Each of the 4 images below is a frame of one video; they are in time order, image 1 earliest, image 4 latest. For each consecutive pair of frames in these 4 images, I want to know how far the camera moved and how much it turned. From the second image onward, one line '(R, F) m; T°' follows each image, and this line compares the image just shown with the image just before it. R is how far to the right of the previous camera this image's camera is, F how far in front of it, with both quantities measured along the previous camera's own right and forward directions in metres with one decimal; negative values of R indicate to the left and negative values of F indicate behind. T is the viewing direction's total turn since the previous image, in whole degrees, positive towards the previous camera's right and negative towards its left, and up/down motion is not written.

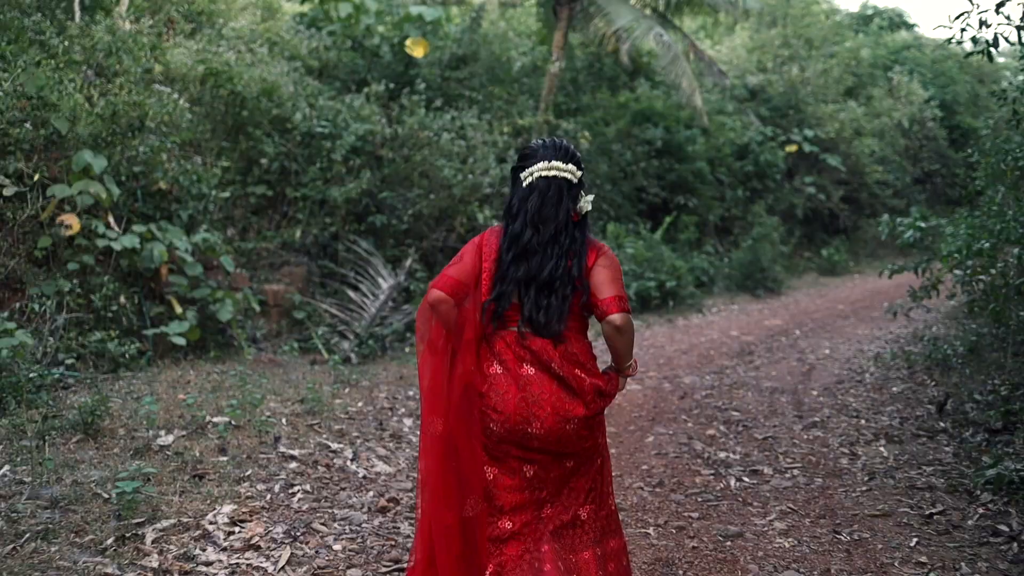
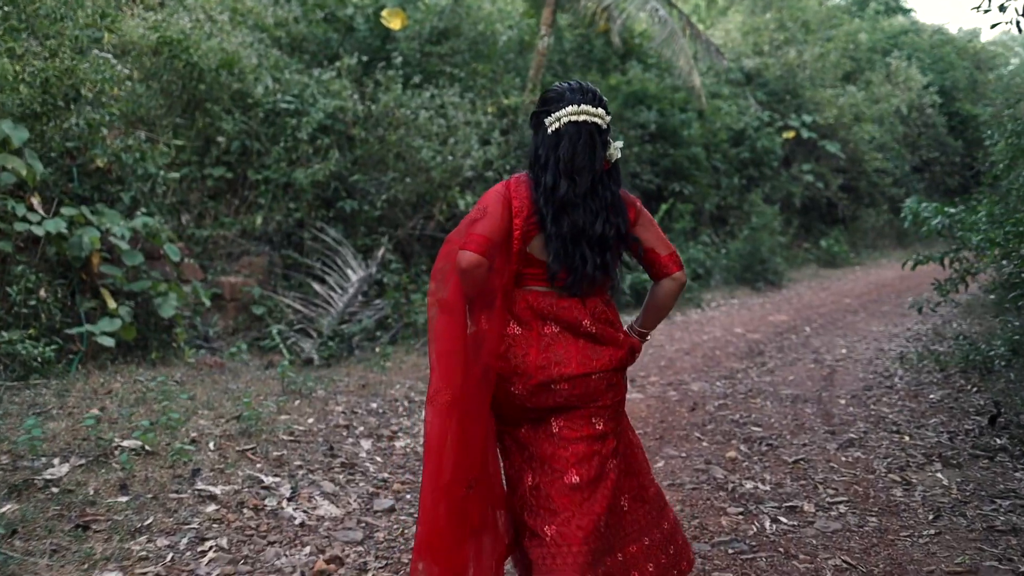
(0.0, +0.8) m; +1°
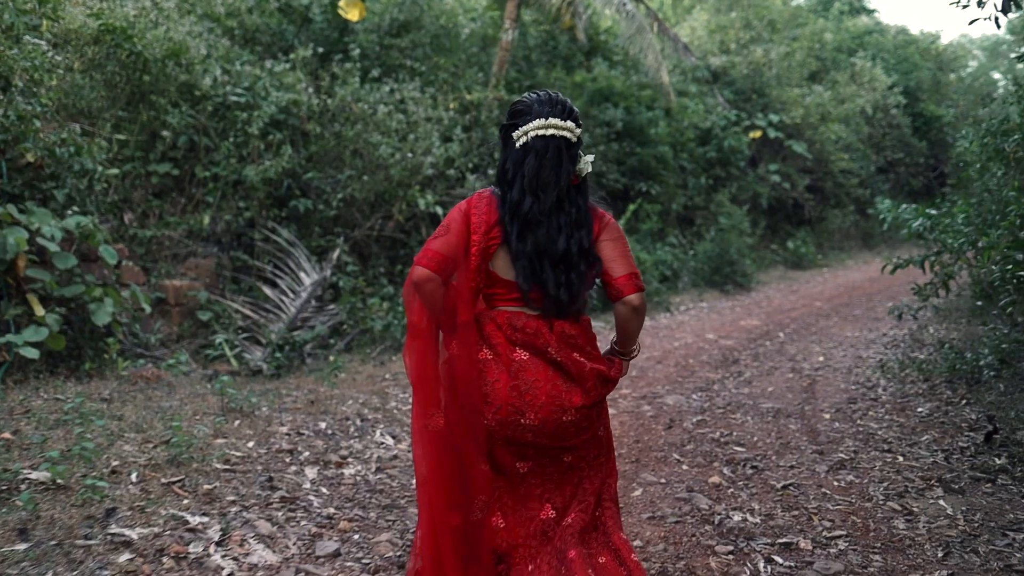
(0.0, +0.4) m; +2°
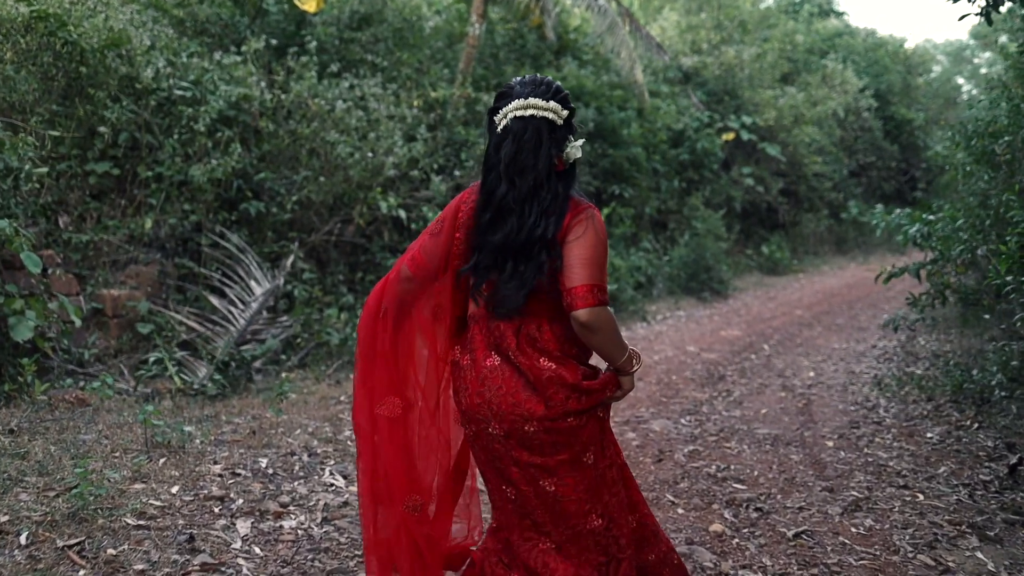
(0.0, +0.5) m; +2°
